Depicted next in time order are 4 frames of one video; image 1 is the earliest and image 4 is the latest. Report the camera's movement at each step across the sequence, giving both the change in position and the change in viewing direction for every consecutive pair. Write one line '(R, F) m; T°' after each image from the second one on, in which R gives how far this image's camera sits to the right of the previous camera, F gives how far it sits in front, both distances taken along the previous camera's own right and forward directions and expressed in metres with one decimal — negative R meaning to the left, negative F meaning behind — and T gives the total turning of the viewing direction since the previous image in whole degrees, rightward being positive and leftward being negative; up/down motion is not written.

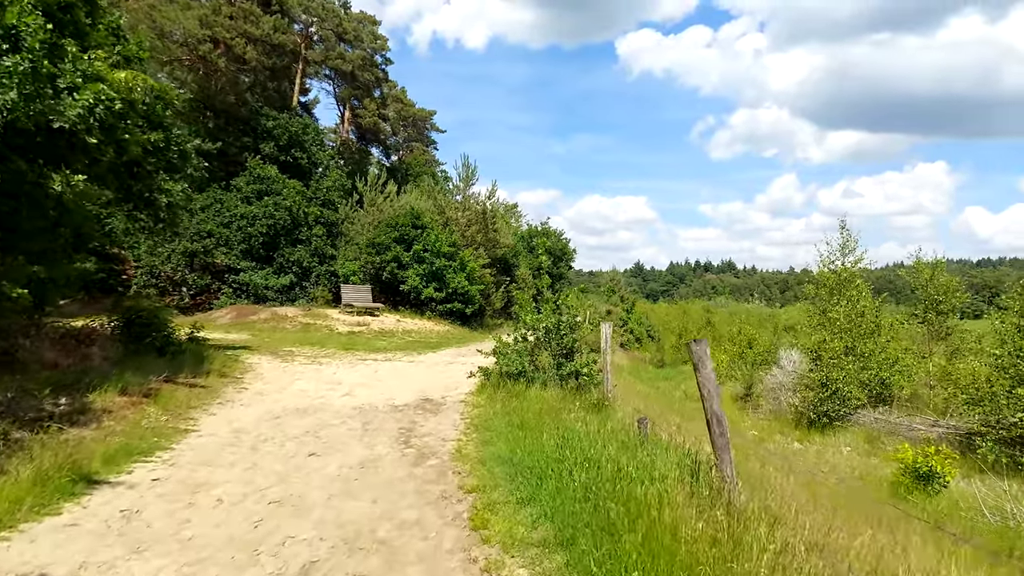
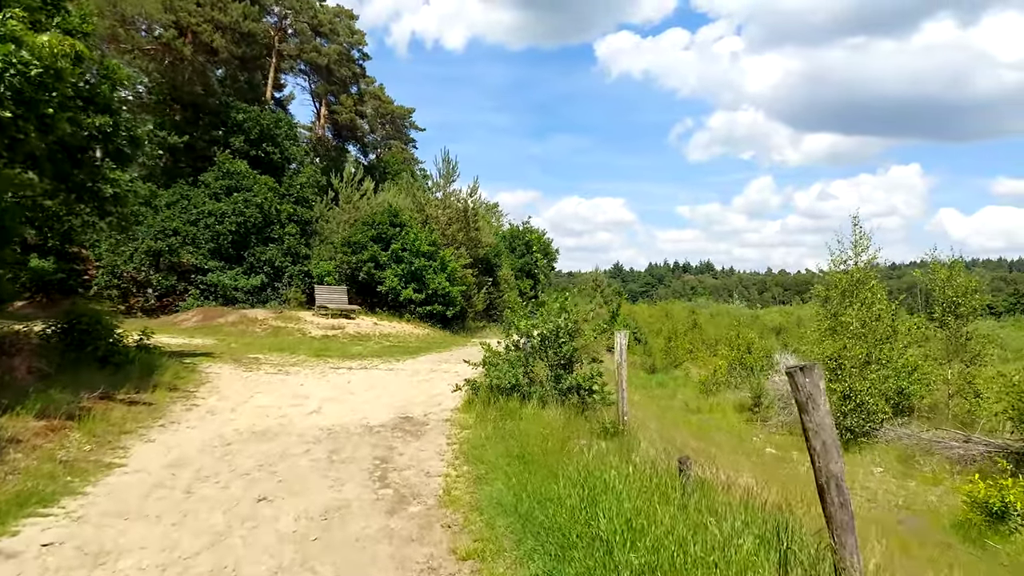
(-0.2, +1.2) m; +2°
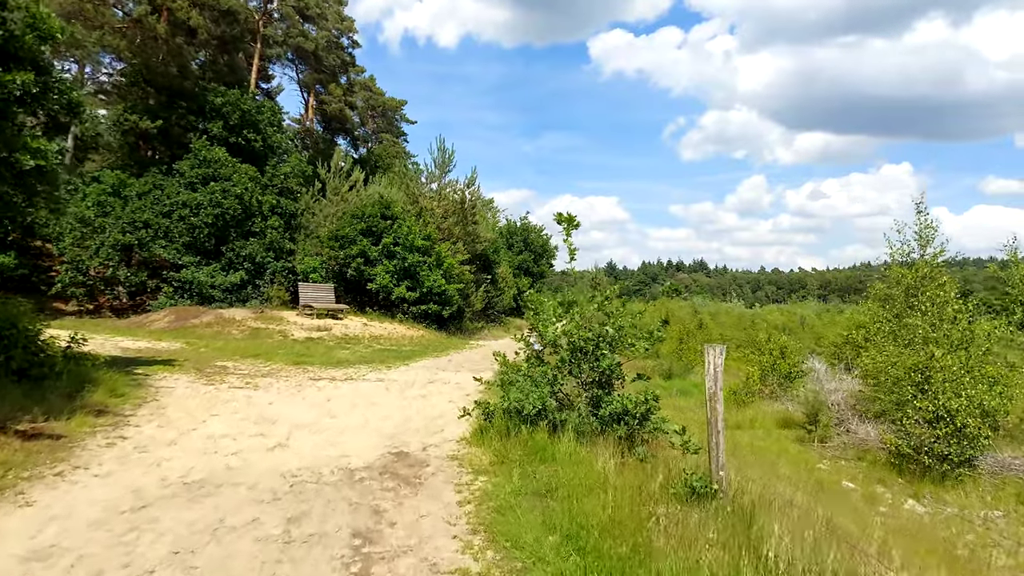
(-0.3, +2.0) m; +1°
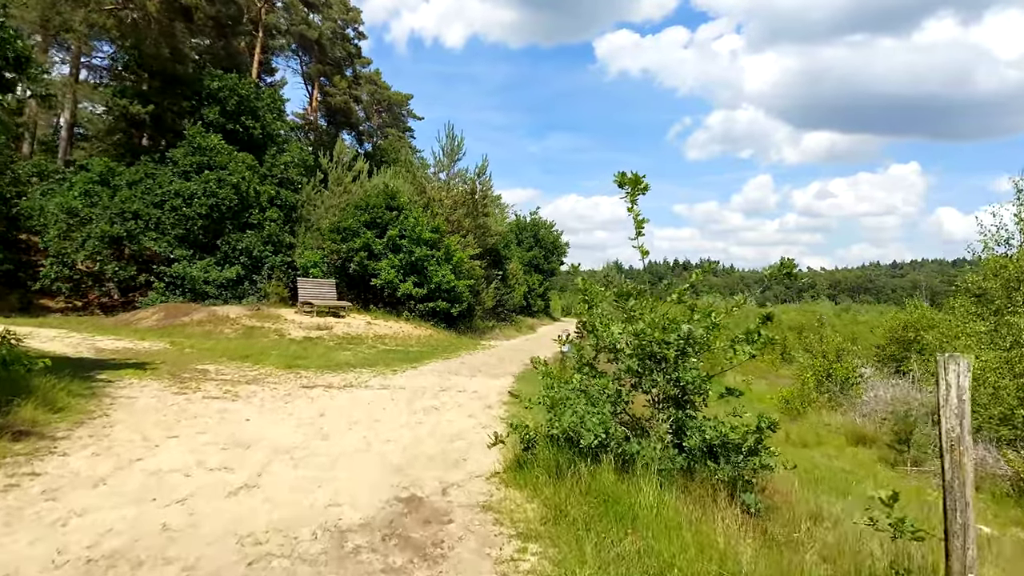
(-0.3, +1.7) m; 0°
